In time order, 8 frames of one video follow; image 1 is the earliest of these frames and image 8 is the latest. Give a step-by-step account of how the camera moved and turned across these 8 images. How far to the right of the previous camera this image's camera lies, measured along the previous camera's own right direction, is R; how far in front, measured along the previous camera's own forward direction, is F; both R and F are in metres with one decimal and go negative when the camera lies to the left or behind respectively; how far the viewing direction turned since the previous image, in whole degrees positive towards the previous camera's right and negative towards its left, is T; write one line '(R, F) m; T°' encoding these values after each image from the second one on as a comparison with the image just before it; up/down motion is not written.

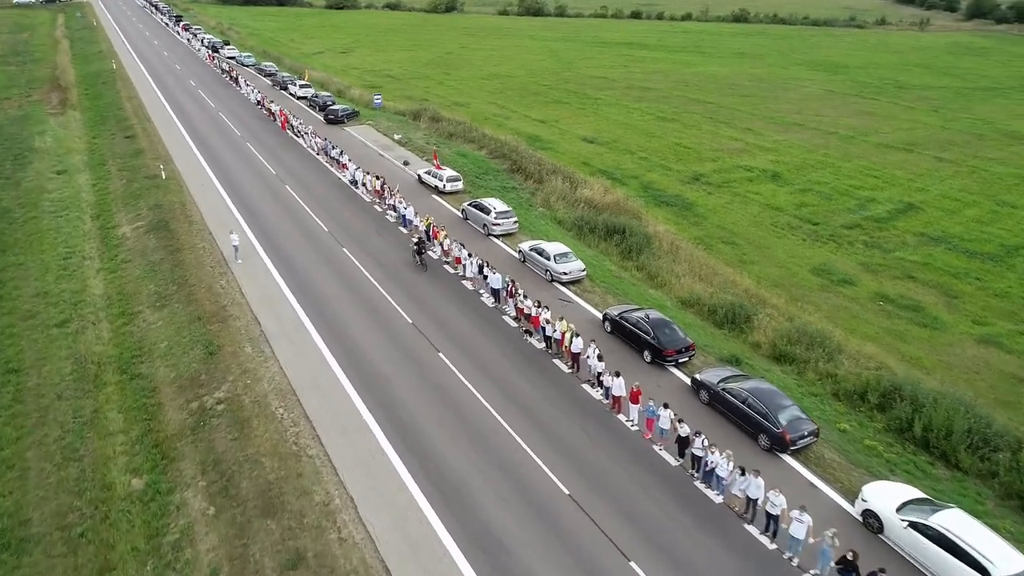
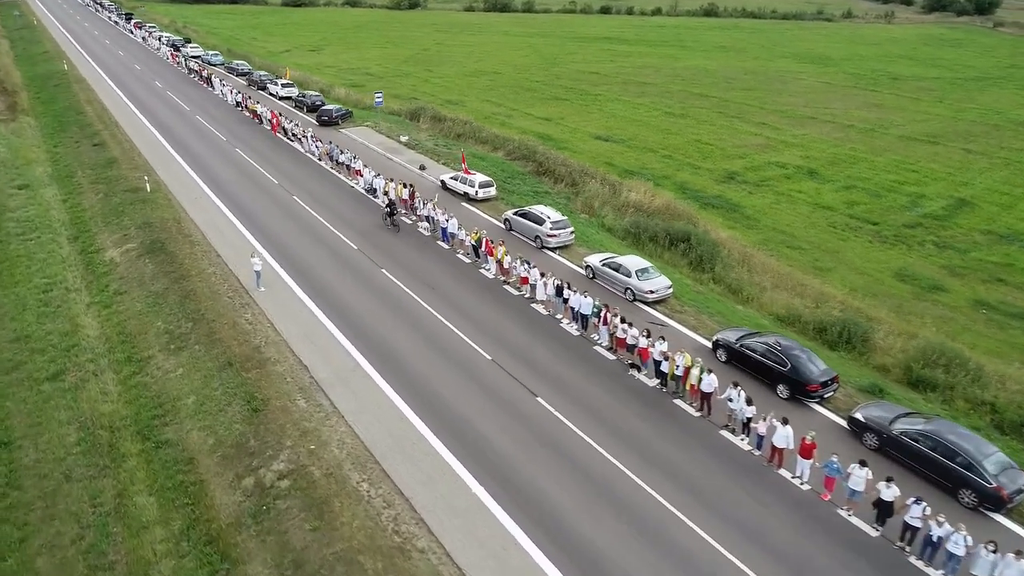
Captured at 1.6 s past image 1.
(-4.2, +4.1) m; +4°
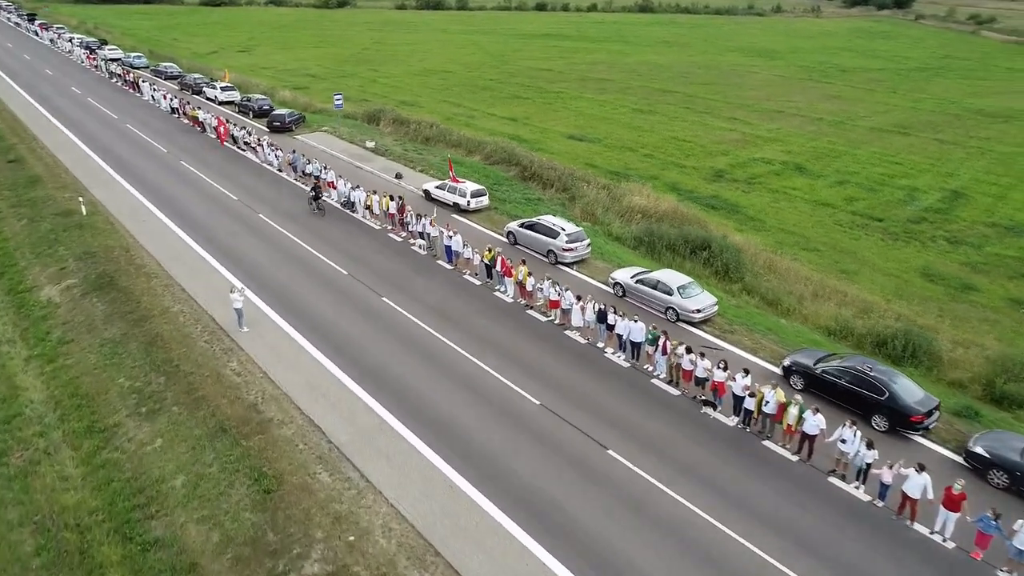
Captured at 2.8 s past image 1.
(-2.9, +3.3) m; +5°
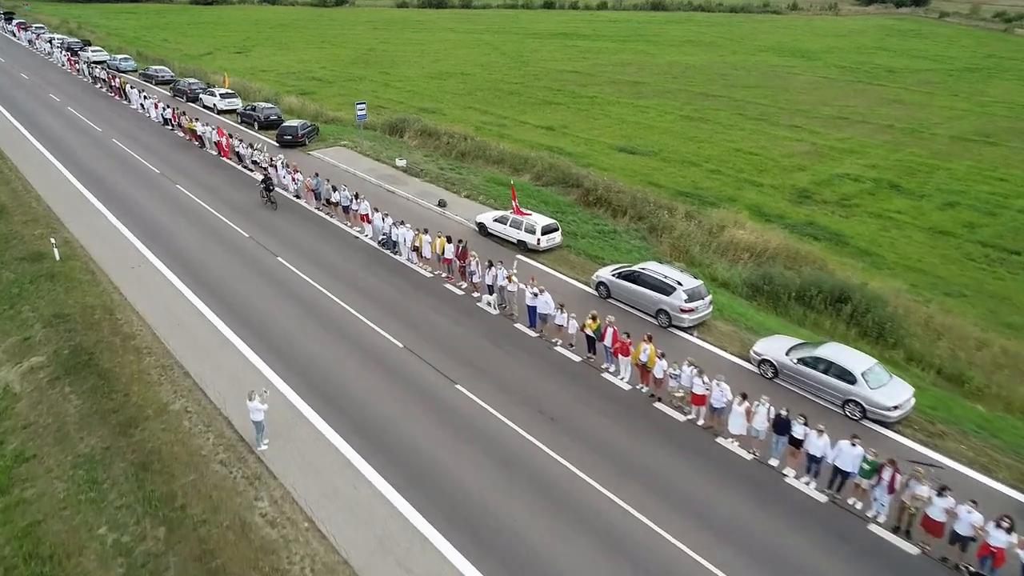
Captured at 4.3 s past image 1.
(-3.1, +5.9) m; +1°
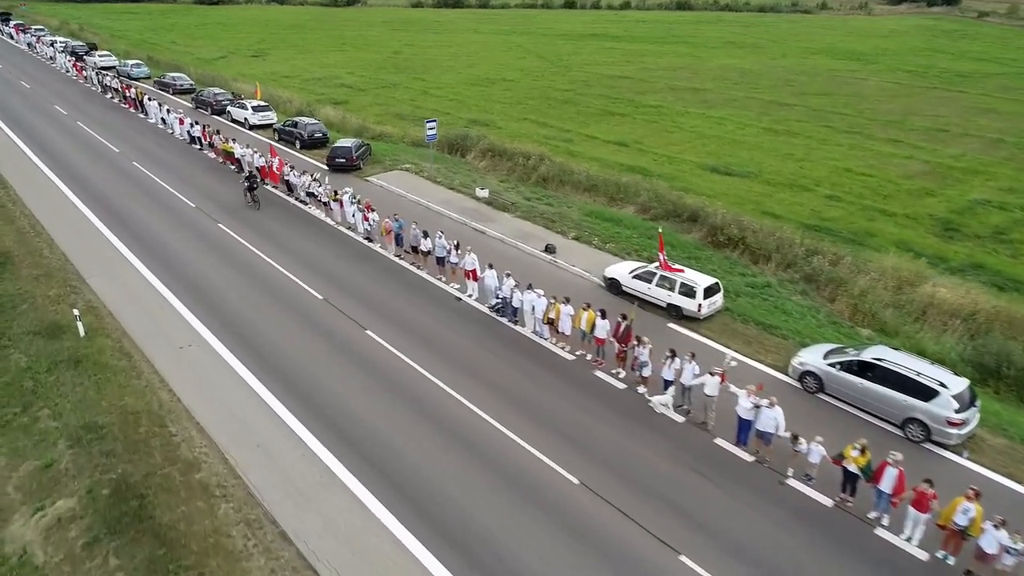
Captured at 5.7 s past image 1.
(-4.2, +5.4) m; 0°
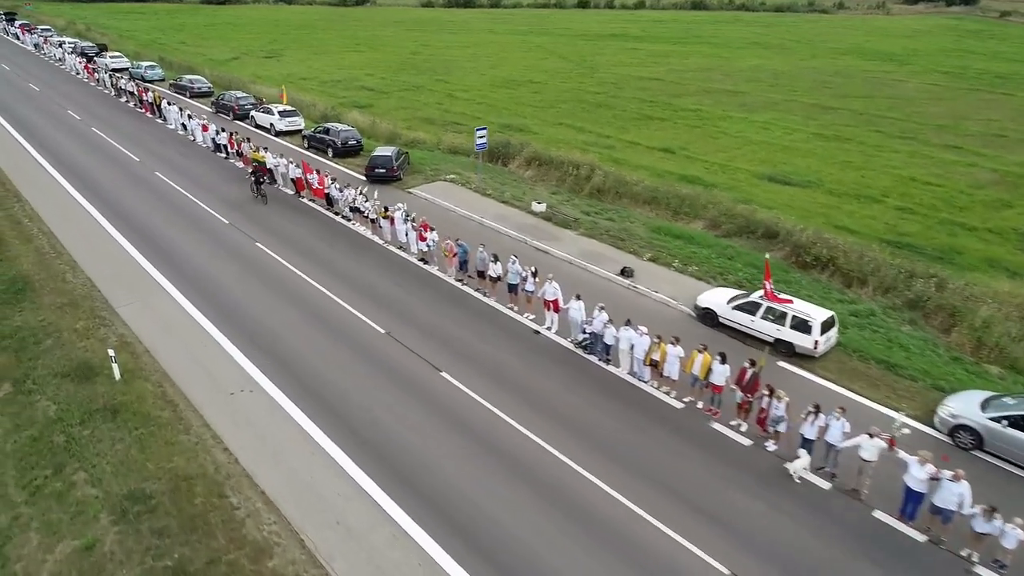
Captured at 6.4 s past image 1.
(-2.2, +2.2) m; 0°
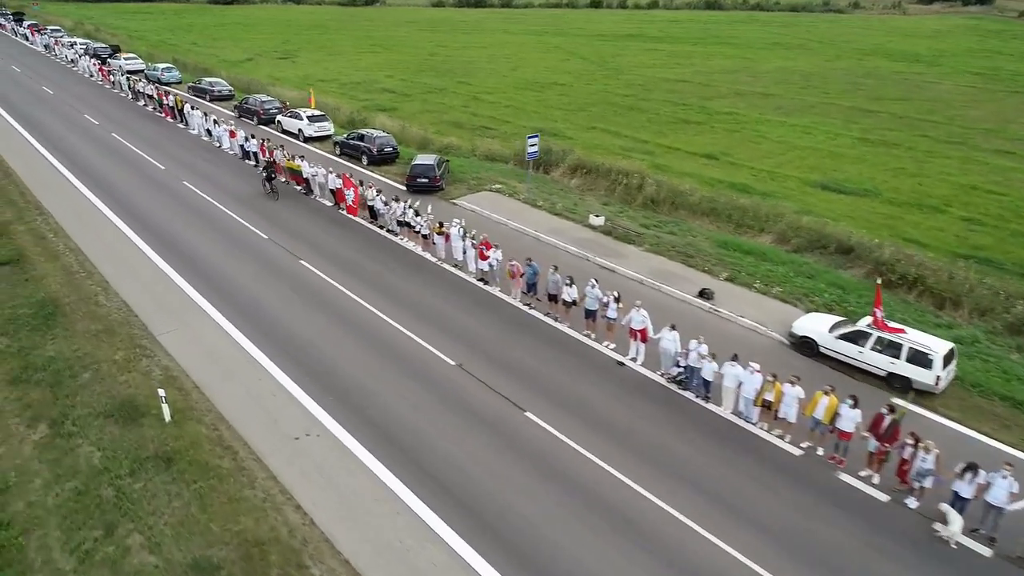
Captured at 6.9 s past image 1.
(-1.9, +1.6) m; 0°
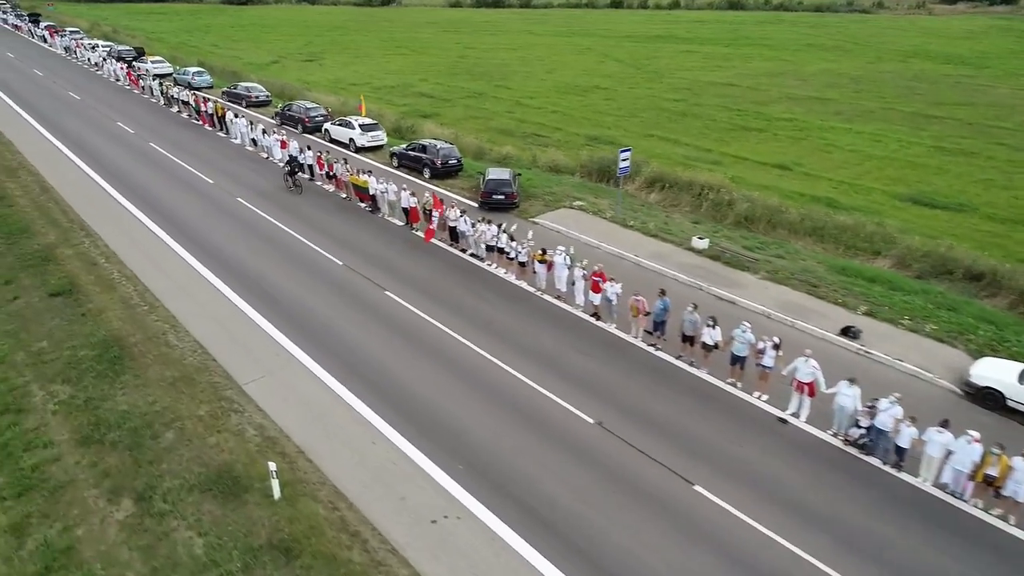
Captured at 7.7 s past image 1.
(-2.9, +2.2) m; 0°
